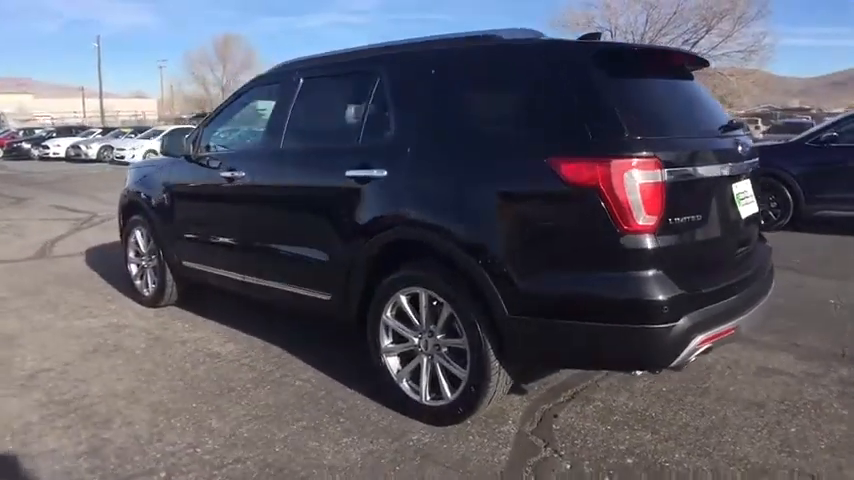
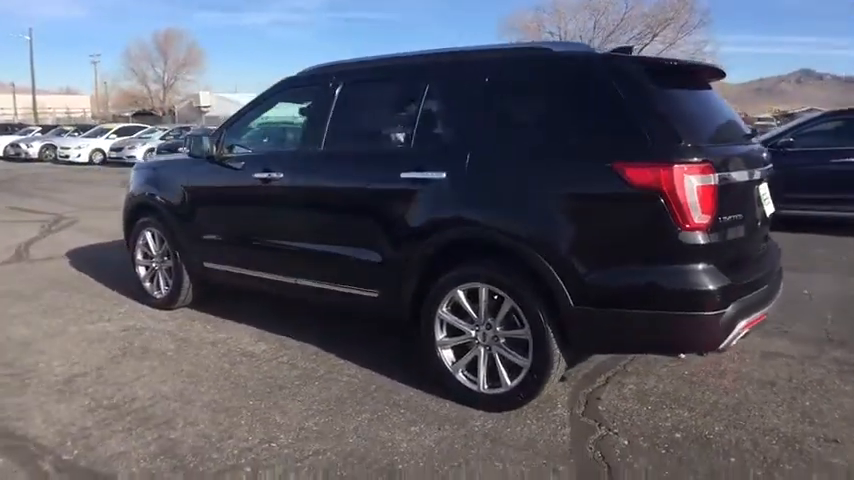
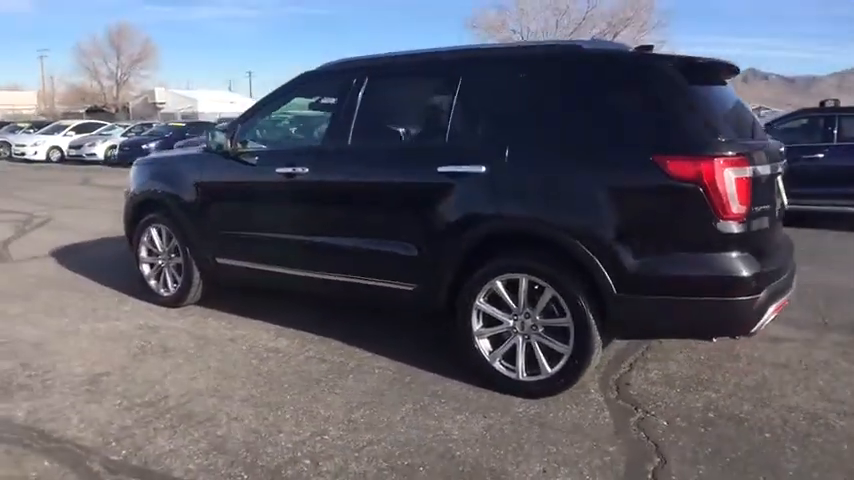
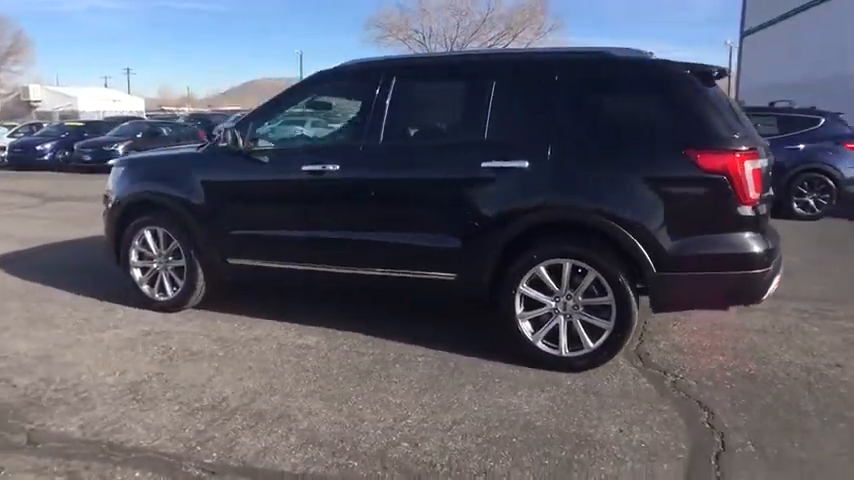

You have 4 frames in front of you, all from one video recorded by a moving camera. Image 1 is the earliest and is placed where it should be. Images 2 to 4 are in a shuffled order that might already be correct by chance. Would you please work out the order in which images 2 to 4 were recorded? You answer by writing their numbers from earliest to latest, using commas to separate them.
2, 3, 4
